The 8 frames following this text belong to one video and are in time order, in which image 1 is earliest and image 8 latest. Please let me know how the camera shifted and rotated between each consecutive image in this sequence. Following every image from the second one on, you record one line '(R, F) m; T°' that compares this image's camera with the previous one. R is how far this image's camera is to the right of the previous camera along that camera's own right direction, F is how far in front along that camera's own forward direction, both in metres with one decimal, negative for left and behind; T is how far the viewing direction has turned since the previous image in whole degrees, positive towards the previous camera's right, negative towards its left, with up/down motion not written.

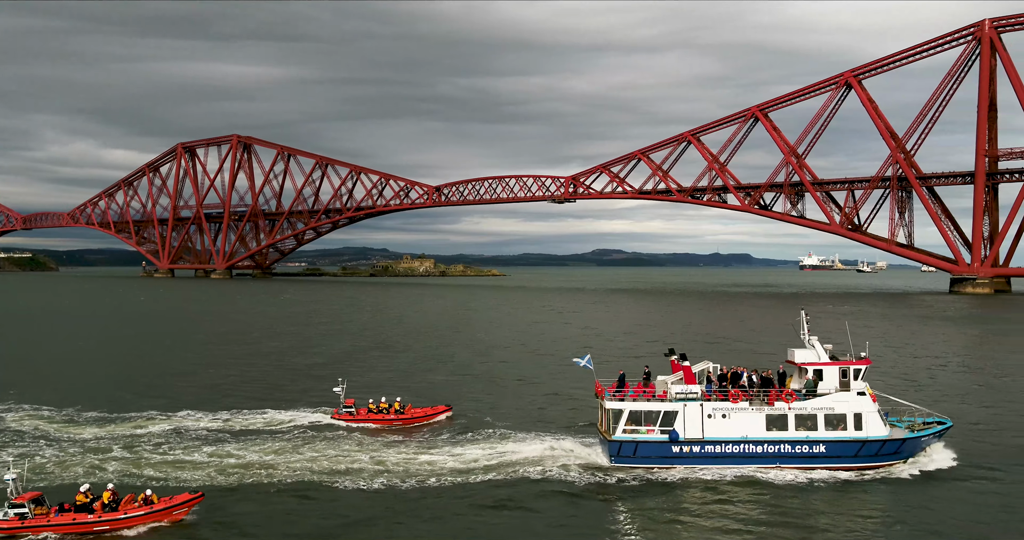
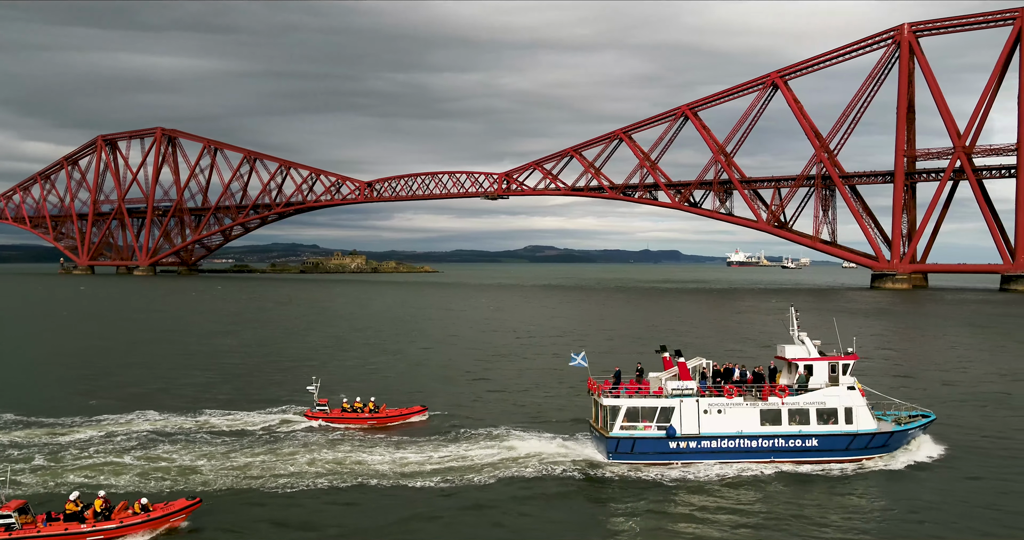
(-1.1, +0.1) m; +5°
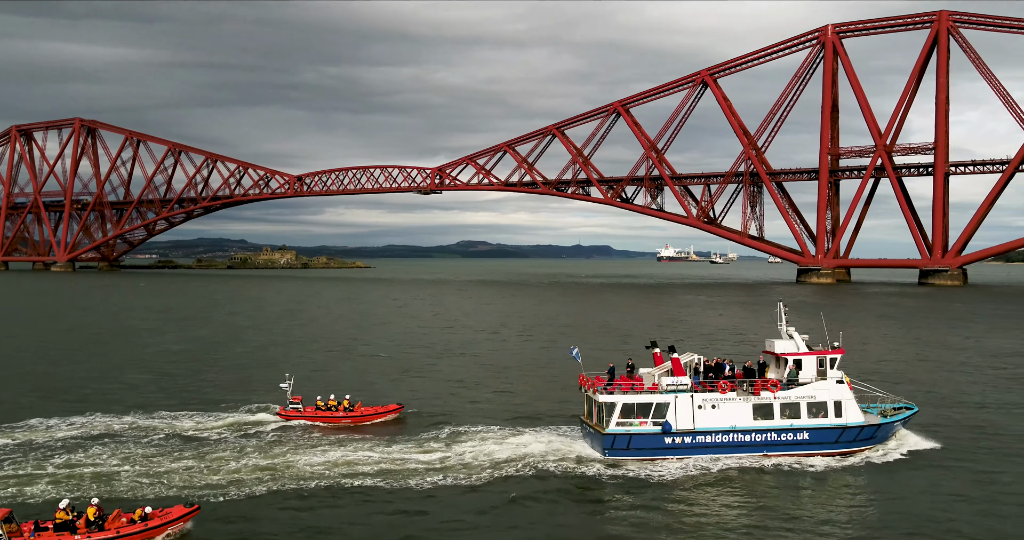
(-1.1, +0.2) m; +5°
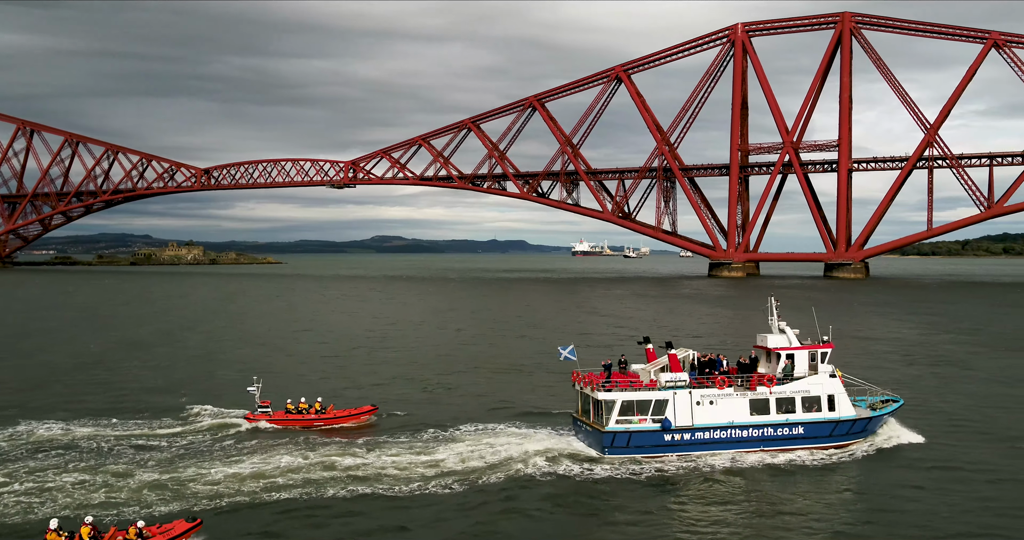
(-1.4, +0.4) m; +6°
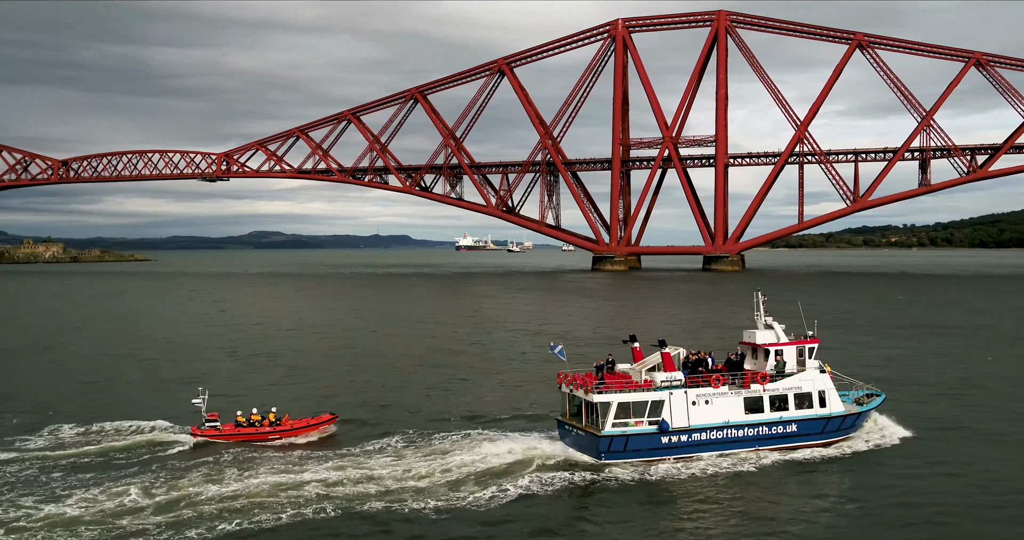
(-1.7, +1.0) m; +8°
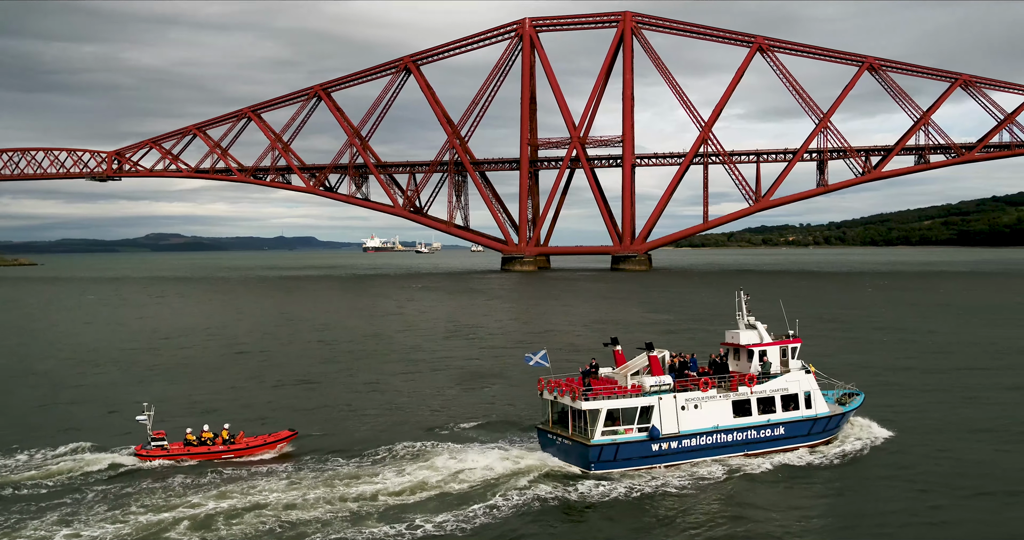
(-1.1, +0.8) m; +6°
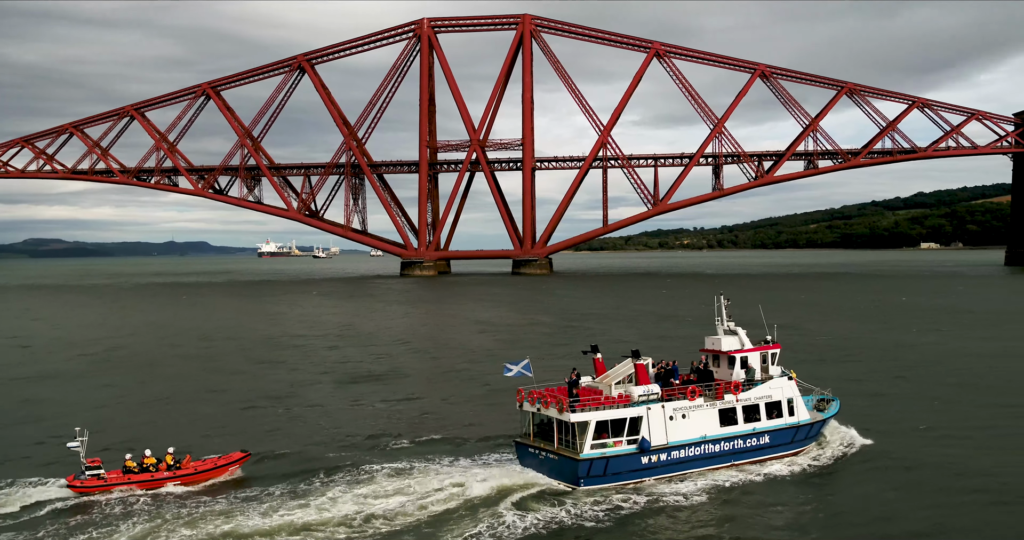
(-1.2, +0.9) m; +7°
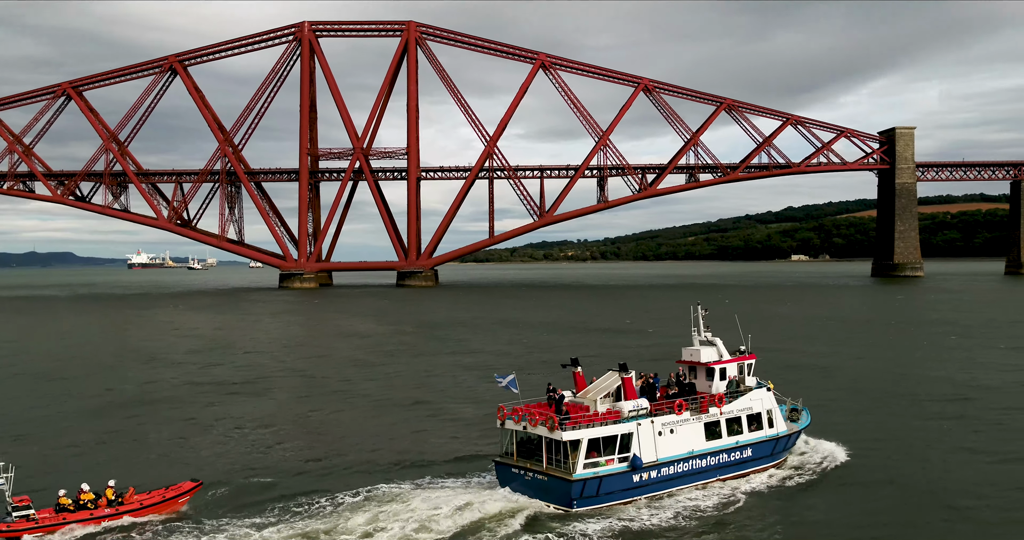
(-1.3, +0.8) m; +8°
